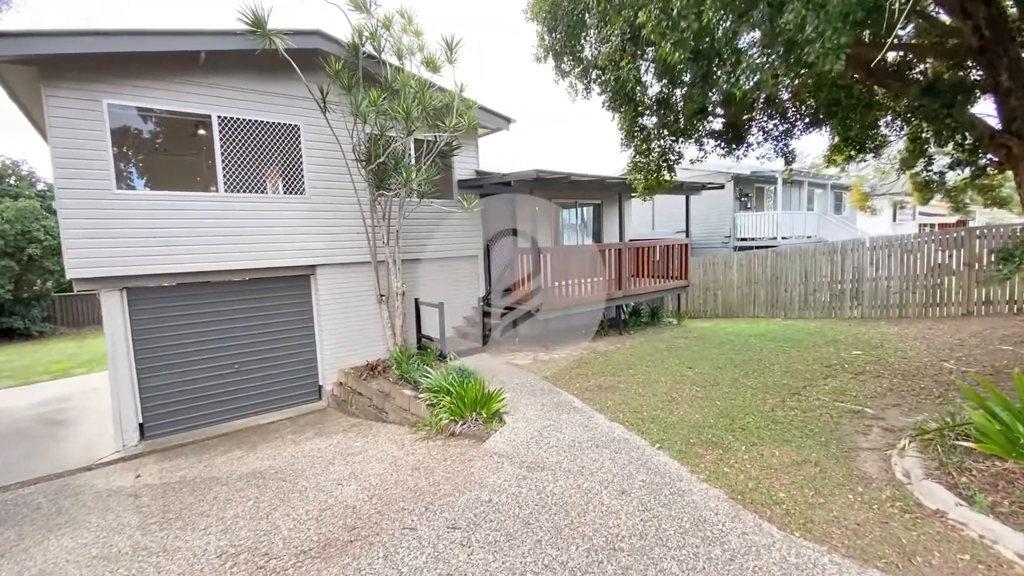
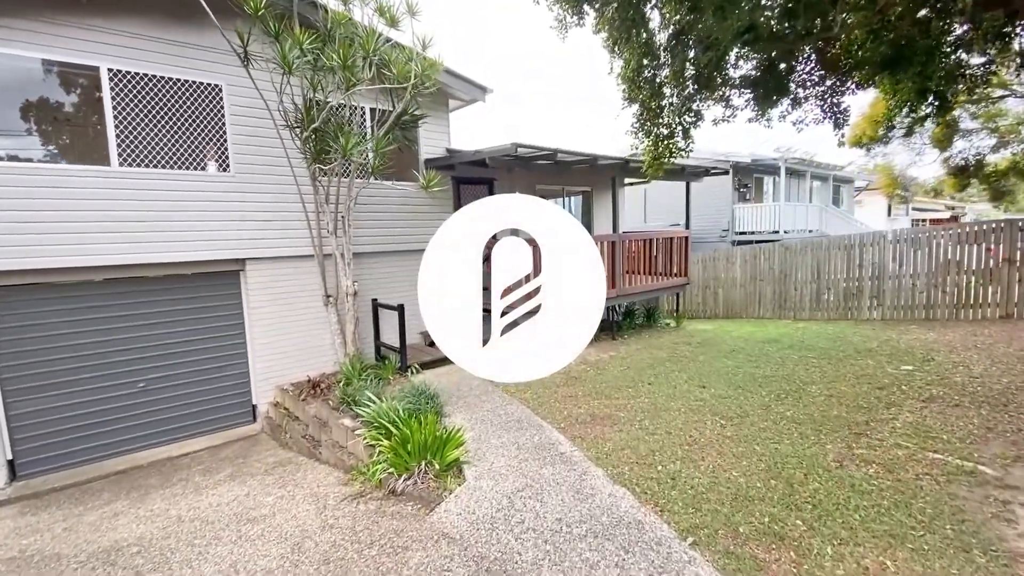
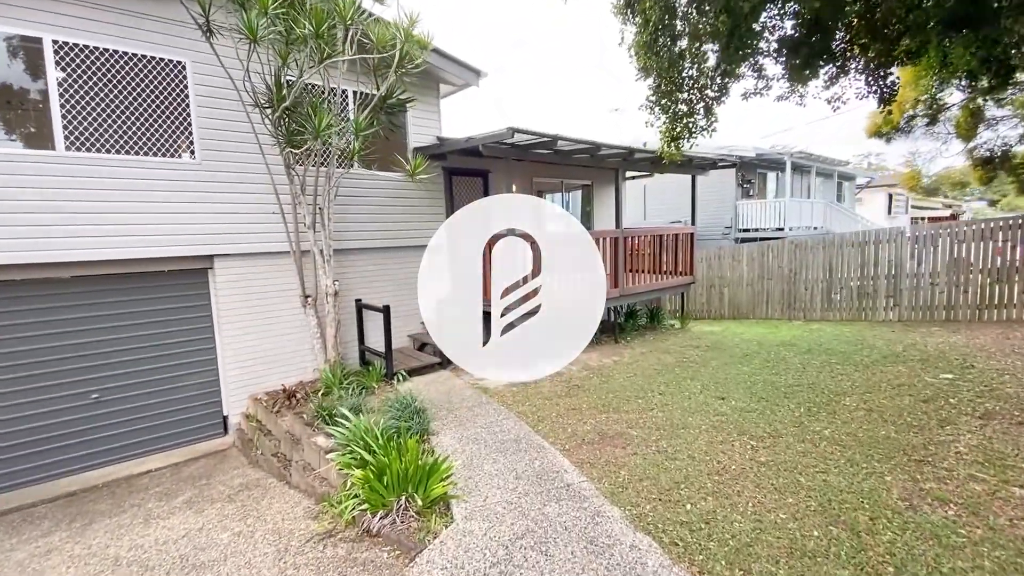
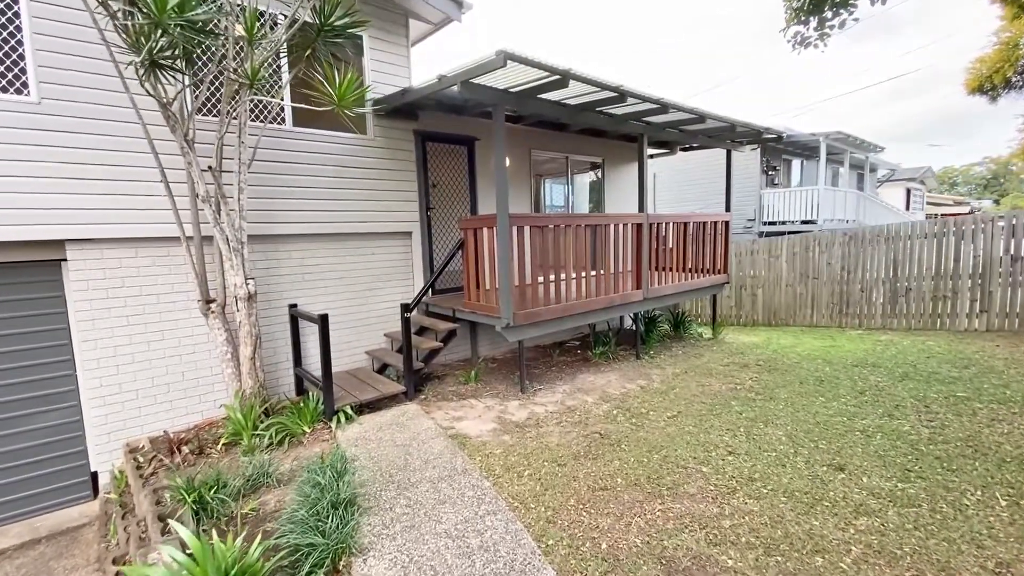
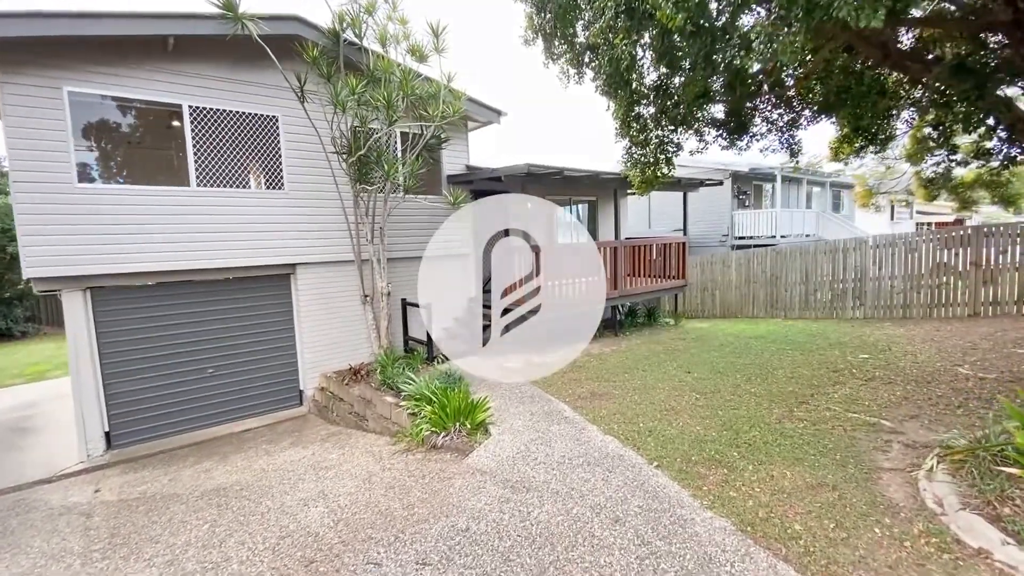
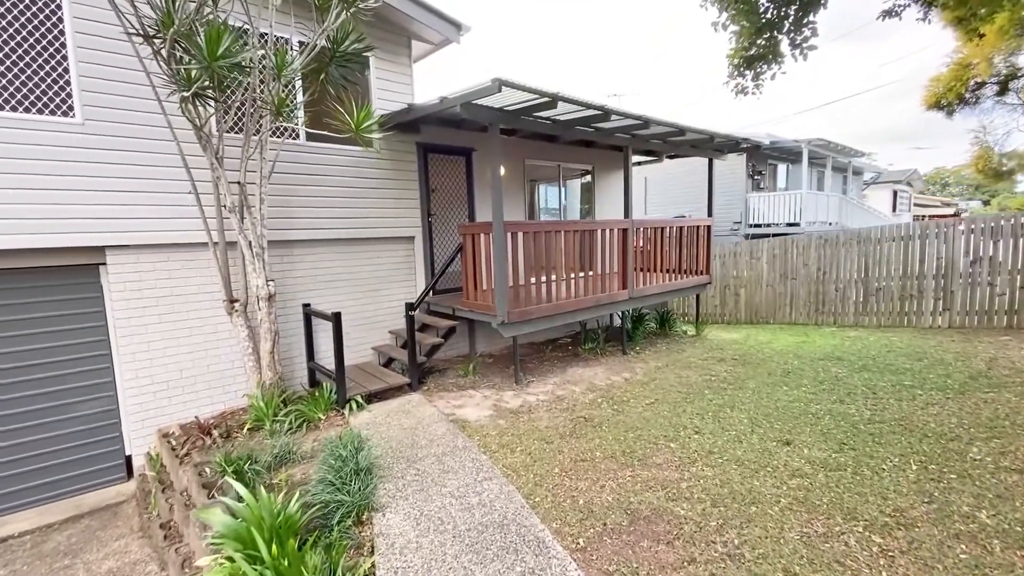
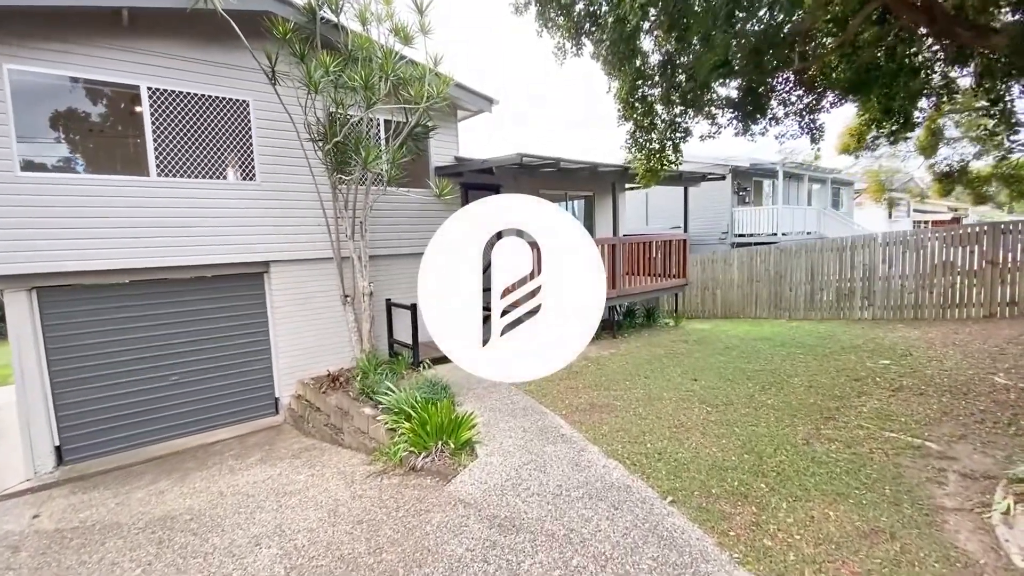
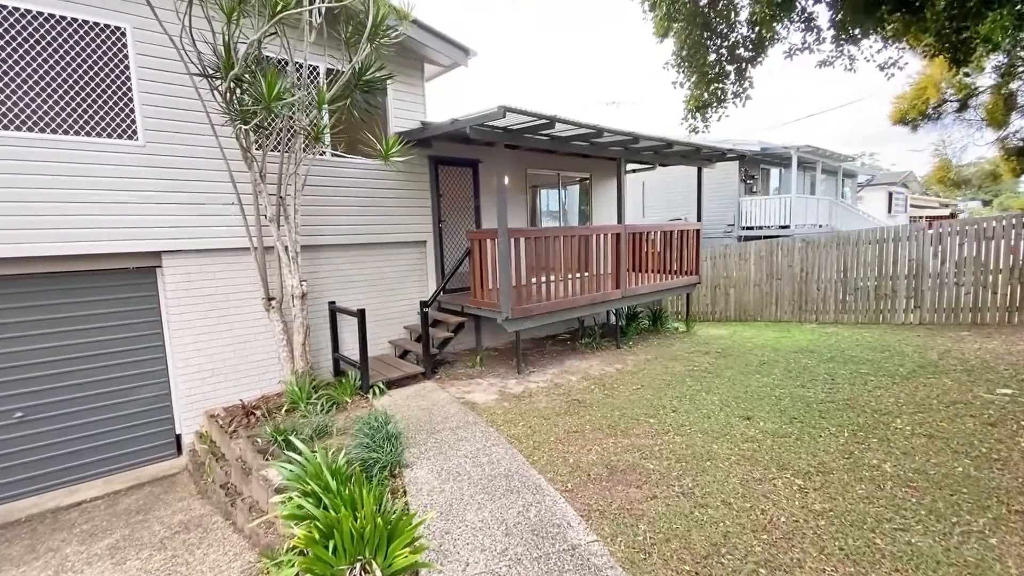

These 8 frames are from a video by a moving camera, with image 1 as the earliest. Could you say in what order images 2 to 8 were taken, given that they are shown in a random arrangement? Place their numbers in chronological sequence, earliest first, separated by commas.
5, 7, 2, 3, 8, 6, 4
